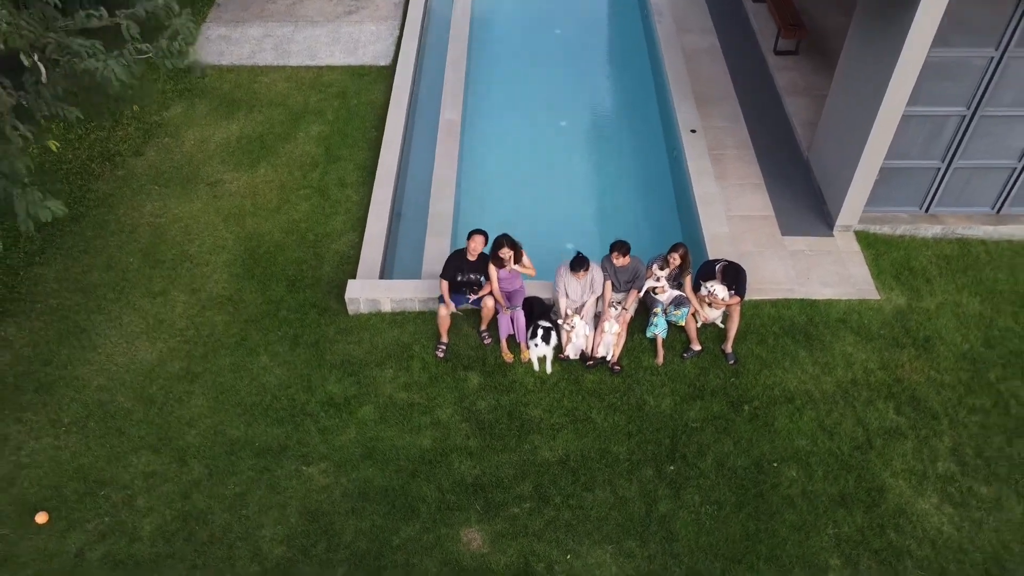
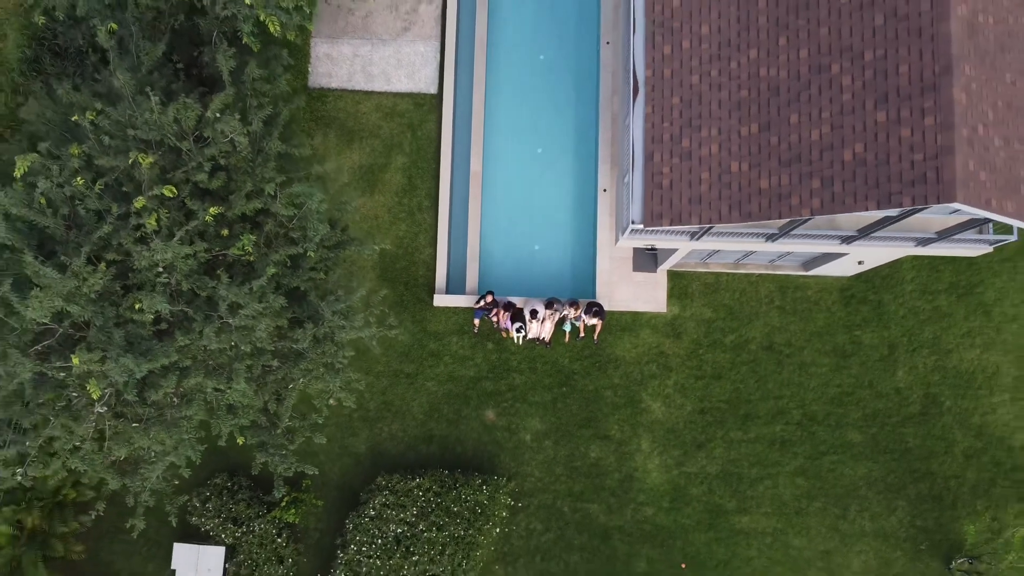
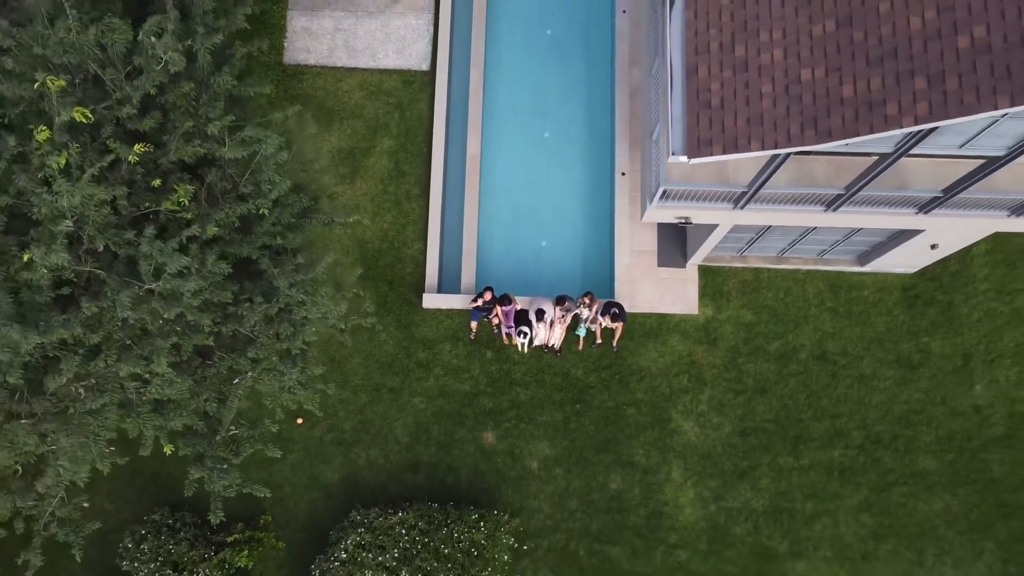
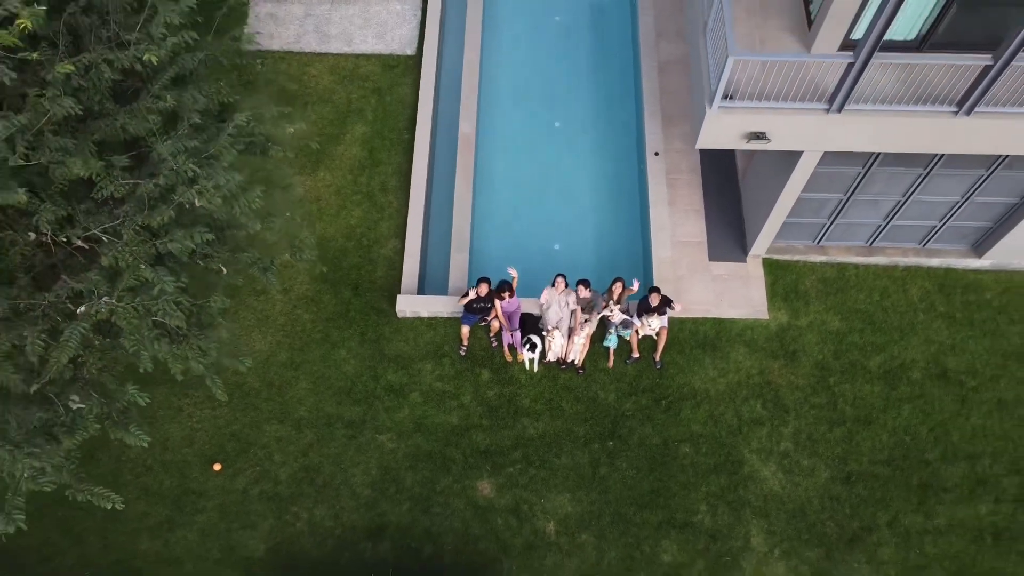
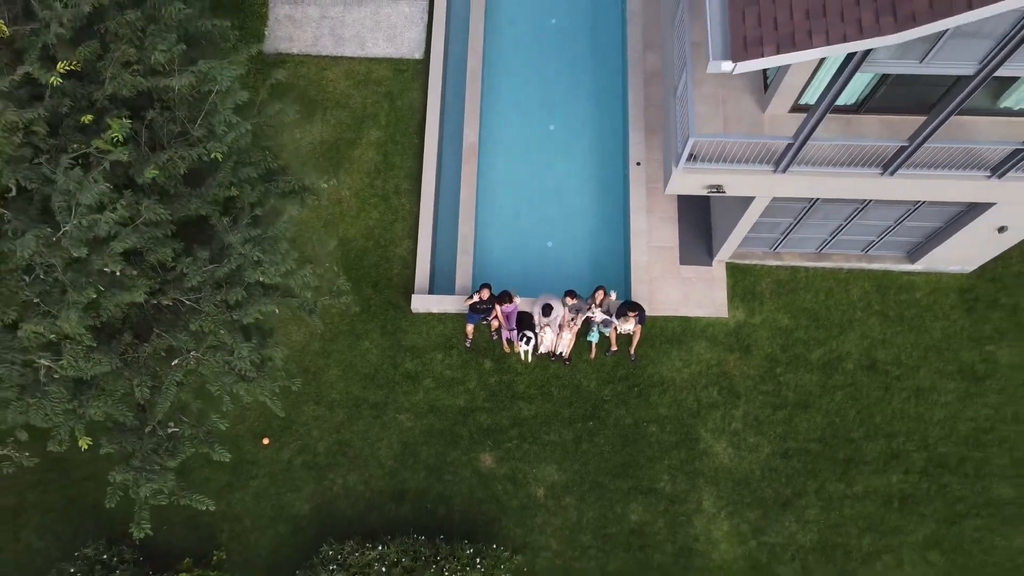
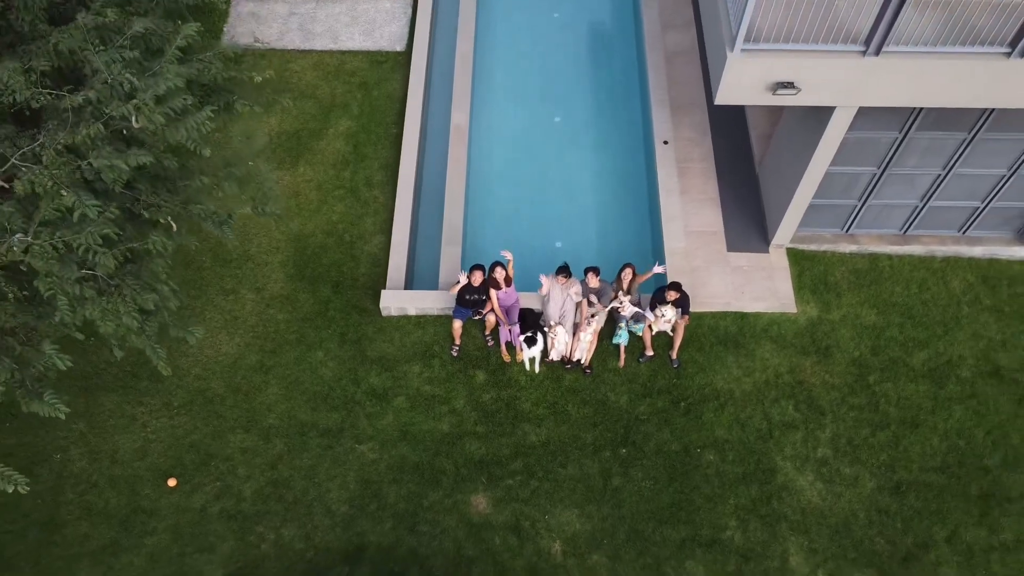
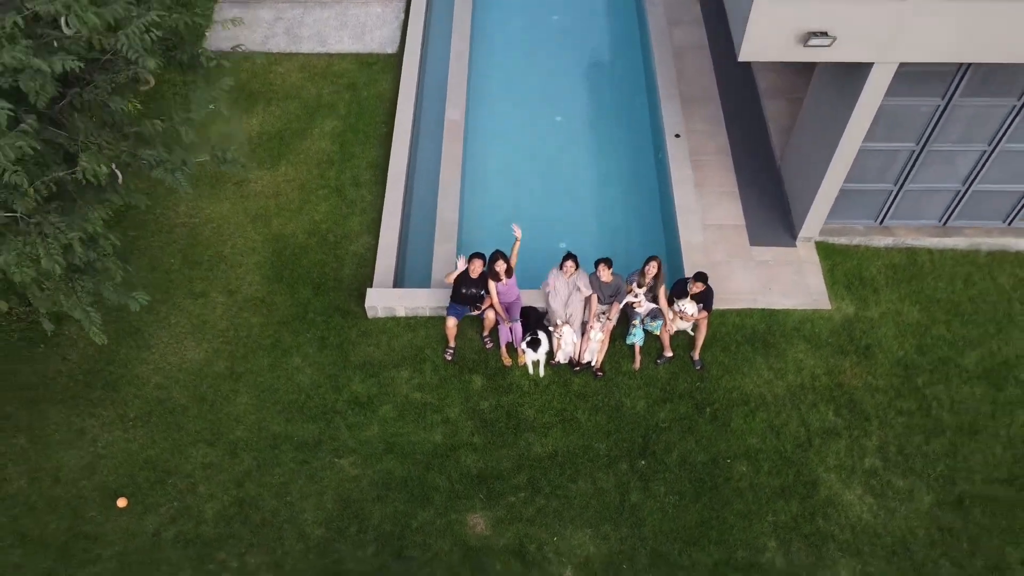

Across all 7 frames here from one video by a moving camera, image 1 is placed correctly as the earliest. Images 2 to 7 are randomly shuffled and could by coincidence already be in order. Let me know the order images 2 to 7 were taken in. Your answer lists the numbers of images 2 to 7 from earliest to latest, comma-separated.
7, 6, 4, 5, 3, 2
